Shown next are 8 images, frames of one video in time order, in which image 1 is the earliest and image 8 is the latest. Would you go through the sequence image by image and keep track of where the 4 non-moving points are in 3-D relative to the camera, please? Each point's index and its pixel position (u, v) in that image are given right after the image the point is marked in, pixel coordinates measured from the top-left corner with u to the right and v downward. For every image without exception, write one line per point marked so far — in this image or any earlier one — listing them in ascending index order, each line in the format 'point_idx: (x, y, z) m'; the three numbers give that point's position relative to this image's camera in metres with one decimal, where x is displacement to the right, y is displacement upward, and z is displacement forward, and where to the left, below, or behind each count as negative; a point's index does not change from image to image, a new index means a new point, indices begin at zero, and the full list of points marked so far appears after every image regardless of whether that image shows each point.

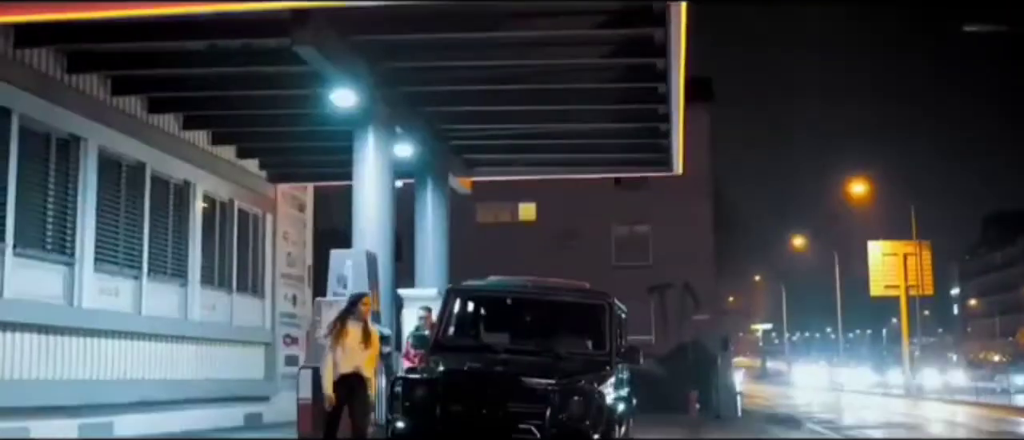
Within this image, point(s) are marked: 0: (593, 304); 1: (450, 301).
0: (+0.9, -0.9, +12.8) m
1: (-0.7, -0.9, +12.8) m
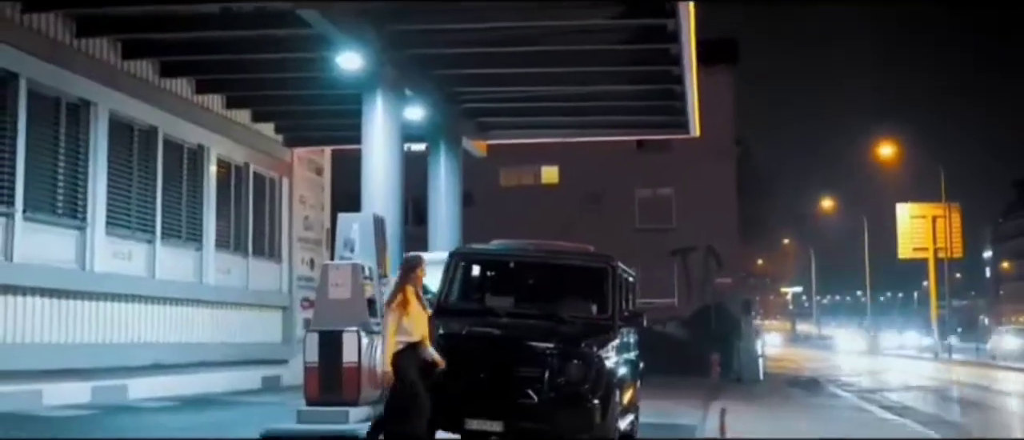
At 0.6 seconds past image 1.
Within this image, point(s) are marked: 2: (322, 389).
0: (+0.9, -0.5, +12.7) m
1: (-0.7, -0.5, +12.7) m
2: (-2.3, -2.1, +14.2) m
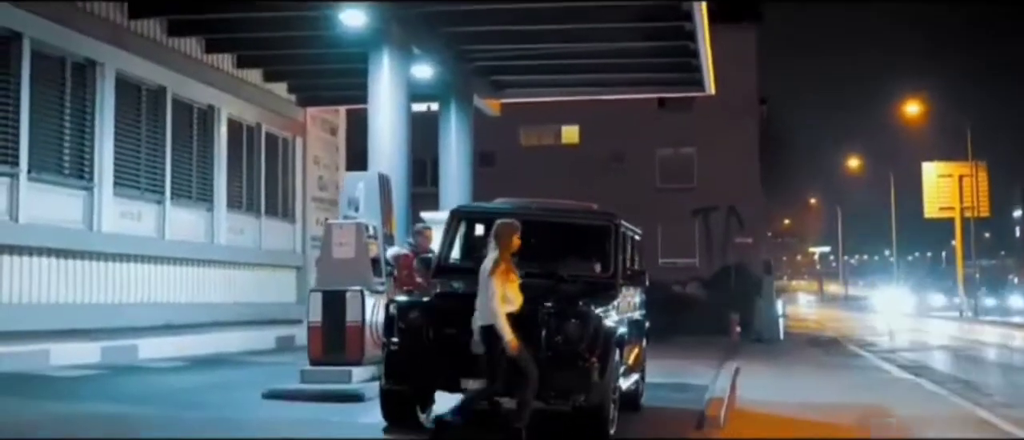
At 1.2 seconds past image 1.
0: (+0.9, -0.1, +12.6) m
1: (-0.6, 0.0, +12.5) m
2: (-2.3, -1.6, +14.1) m
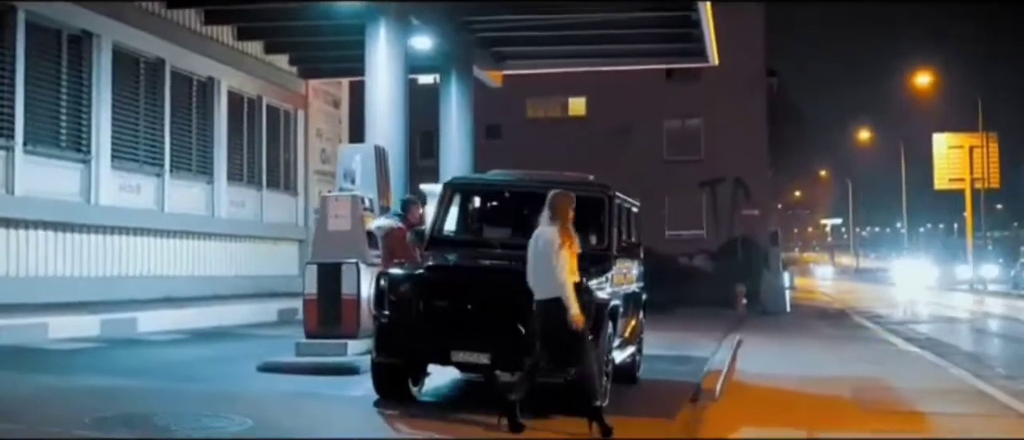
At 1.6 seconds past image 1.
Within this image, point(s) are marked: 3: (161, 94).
0: (+0.9, +0.3, +12.4) m
1: (-0.7, +0.3, +12.5) m
2: (-2.3, -1.2, +14.1) m
3: (-6.0, +2.2, +19.8) m
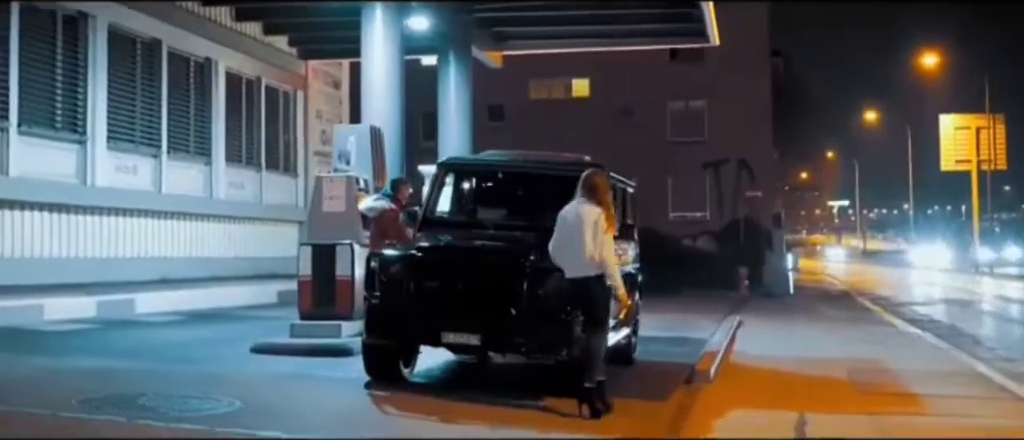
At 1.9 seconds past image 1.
0: (+0.8, +0.5, +12.4) m
1: (-0.8, +0.5, +12.4) m
2: (-2.4, -1.0, +14.1) m
3: (-6.0, +2.5, +19.7) m
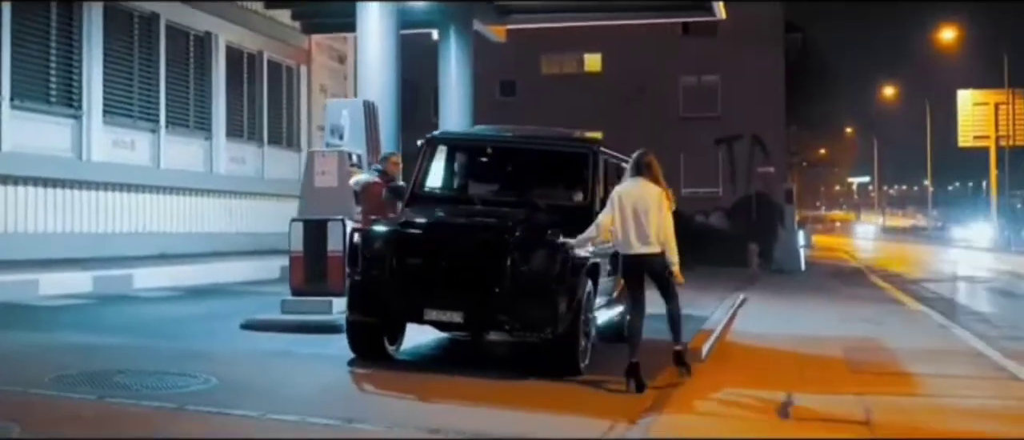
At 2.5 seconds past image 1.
0: (+0.7, +0.7, +12.2) m
1: (-0.9, +0.7, +12.2) m
2: (-2.5, -0.7, +13.9) m
3: (-6.0, +2.9, +19.6) m
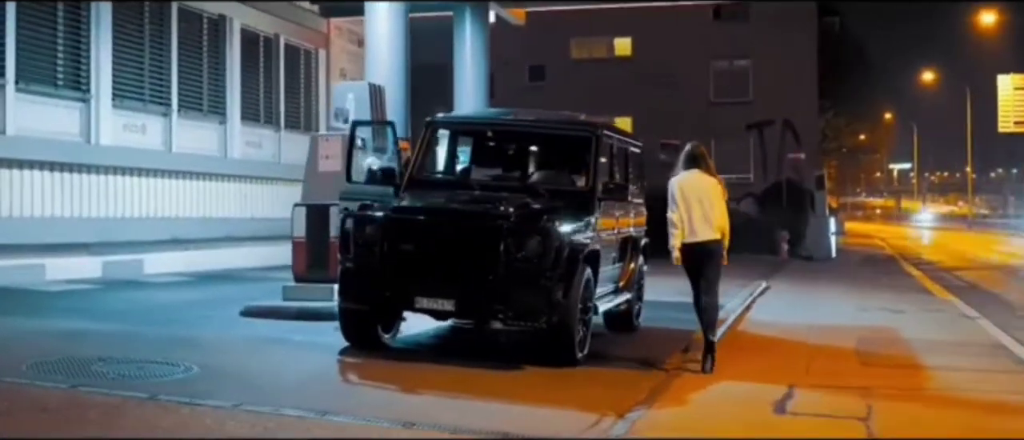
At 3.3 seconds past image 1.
0: (+0.7, +0.9, +11.8) m
1: (-0.9, +0.9, +11.9) m
2: (-2.4, -0.5, +13.7) m
3: (-5.8, +3.2, +19.4) m
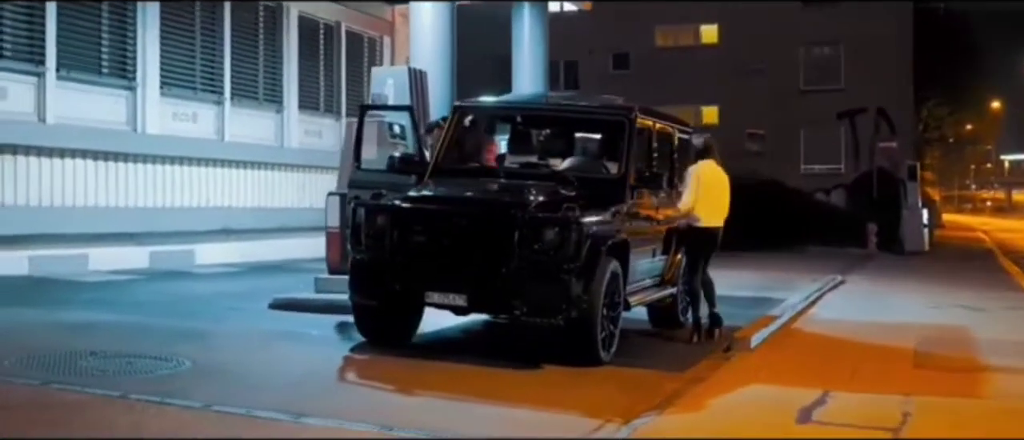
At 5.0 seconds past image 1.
0: (+1.0, +1.0, +11.1) m
1: (-0.6, +1.0, +11.3) m
2: (-1.9, -0.4, +13.2) m
3: (-4.8, +3.3, +19.1) m
